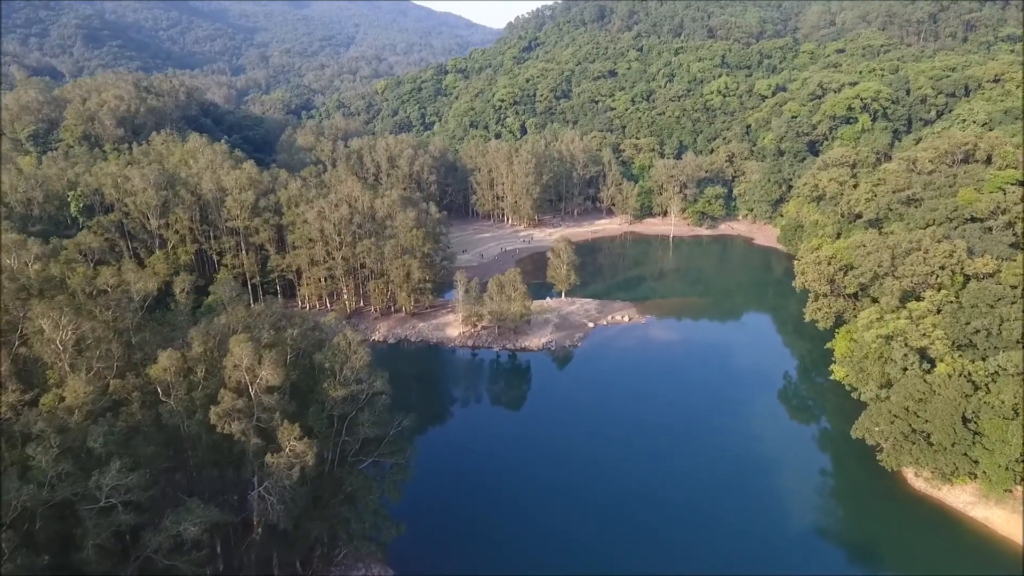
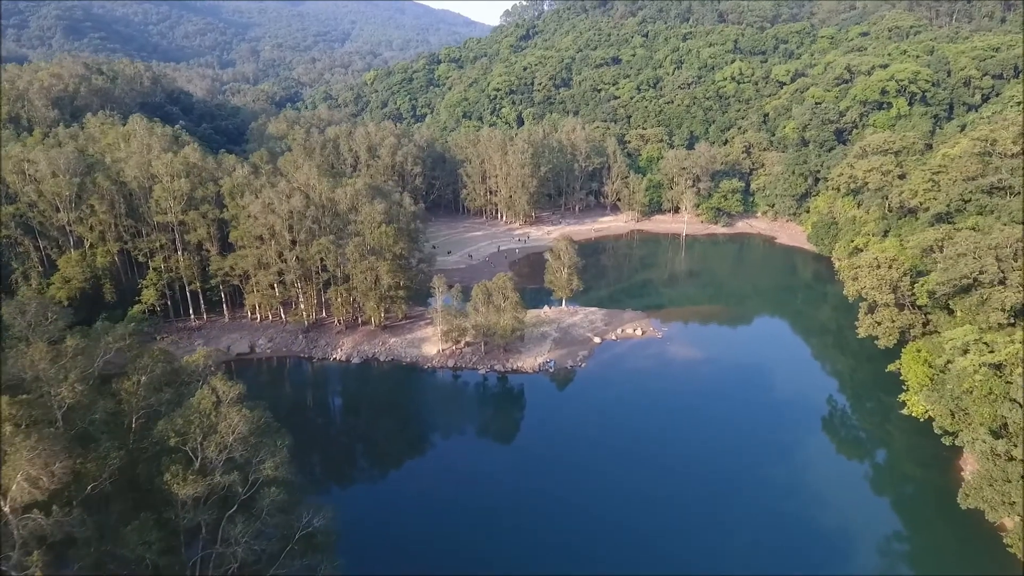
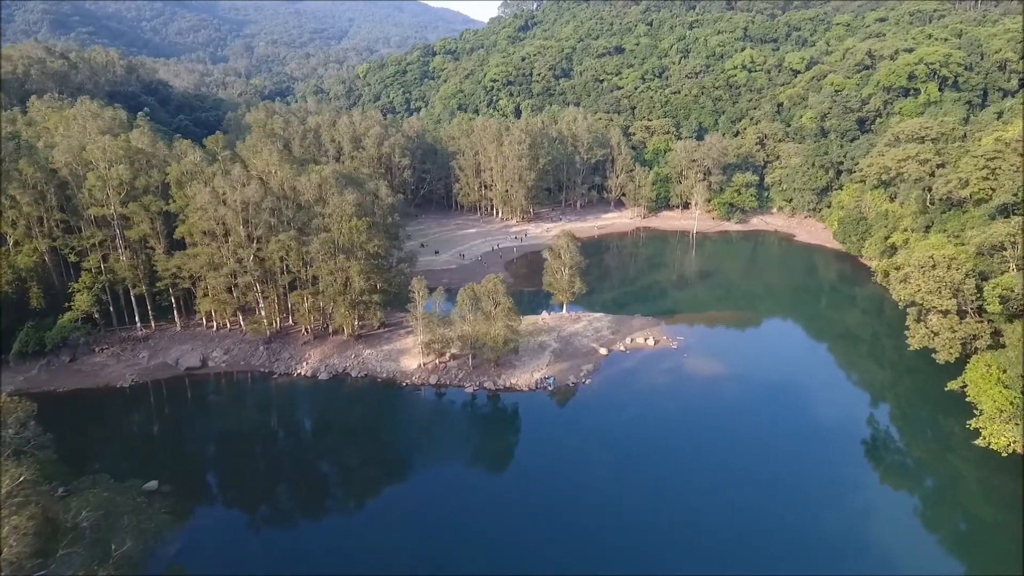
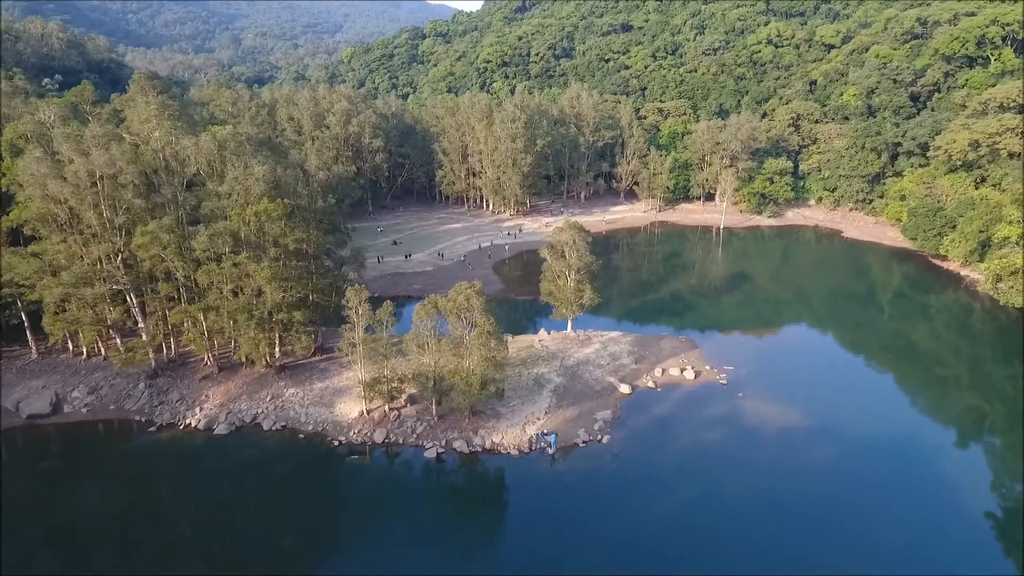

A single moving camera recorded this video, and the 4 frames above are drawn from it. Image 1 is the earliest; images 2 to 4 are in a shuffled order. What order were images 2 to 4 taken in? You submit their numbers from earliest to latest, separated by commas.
2, 3, 4
